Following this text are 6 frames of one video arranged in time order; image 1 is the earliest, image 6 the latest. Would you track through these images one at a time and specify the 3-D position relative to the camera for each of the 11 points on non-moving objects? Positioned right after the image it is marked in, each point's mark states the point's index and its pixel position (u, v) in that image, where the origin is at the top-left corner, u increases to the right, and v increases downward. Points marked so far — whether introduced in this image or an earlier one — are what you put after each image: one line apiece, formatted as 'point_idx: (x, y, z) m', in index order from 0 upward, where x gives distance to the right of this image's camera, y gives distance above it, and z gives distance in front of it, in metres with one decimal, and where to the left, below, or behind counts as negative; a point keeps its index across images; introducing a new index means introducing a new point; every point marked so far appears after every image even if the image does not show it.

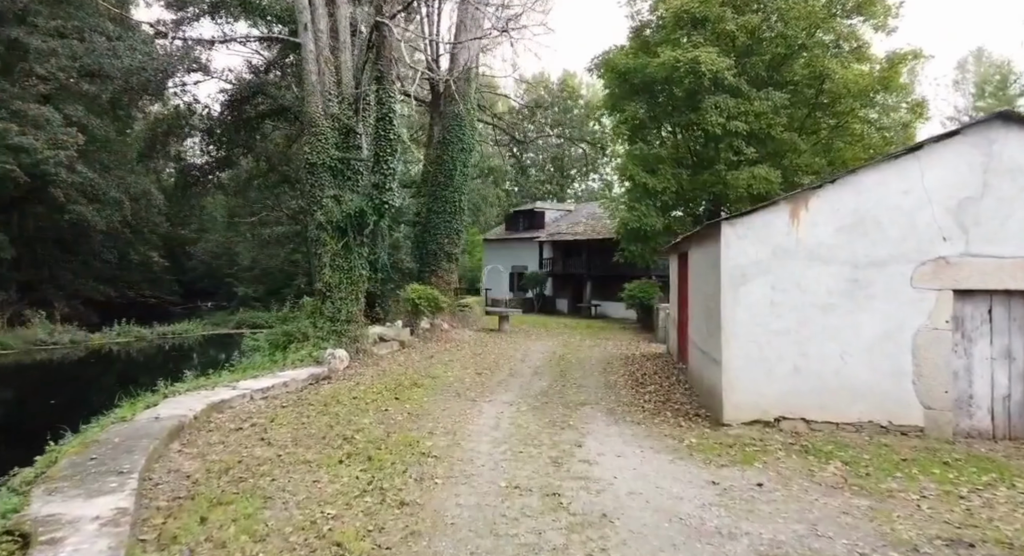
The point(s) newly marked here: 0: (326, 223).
0: (-3.8, +1.1, +11.0) m
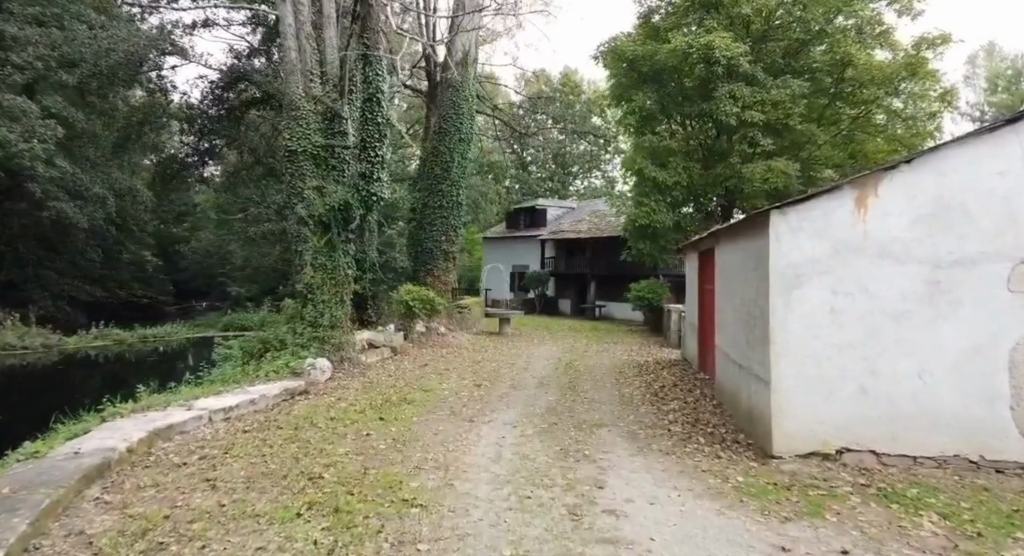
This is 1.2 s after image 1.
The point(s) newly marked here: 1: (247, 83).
0: (-3.8, +1.1, +9.9) m
1: (-8.0, +5.9, +16.1) m
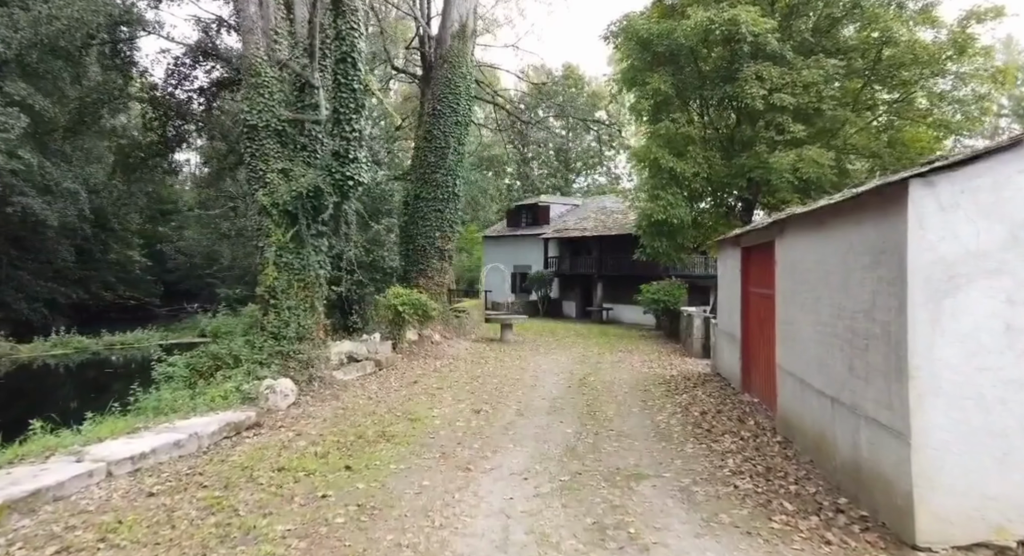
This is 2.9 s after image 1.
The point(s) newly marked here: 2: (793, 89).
0: (-3.7, +1.1, +8.2) m
1: (-7.9, +5.8, +14.4) m
2: (+8.3, +5.6, +15.9) m
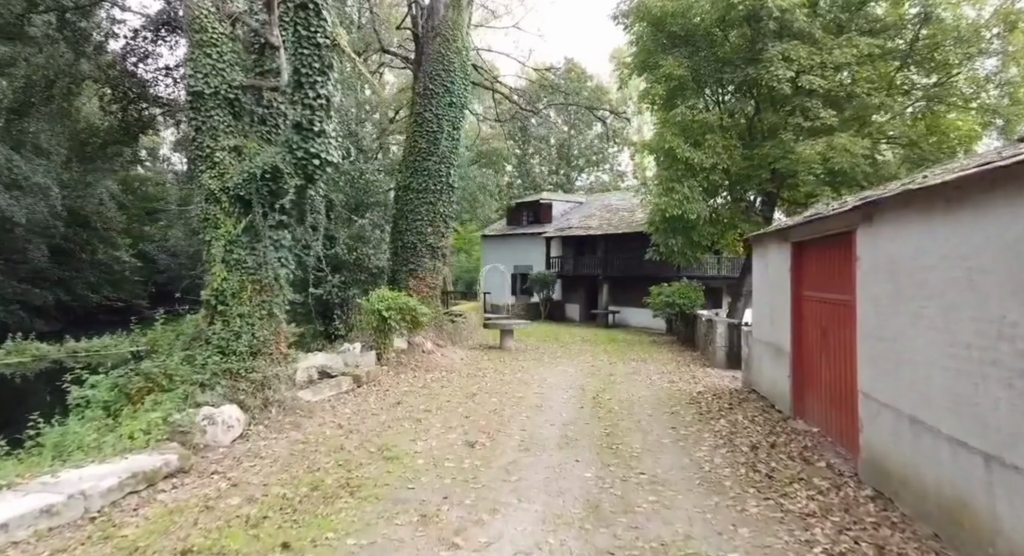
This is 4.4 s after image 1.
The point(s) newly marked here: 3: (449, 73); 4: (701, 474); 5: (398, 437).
0: (-3.6, +1.1, +6.7) m
1: (-7.9, +5.8, +12.9) m
2: (+8.4, +5.6, +14.4) m
3: (-1.4, +4.7, +12.4) m
4: (+1.9, -1.9, +5.3) m
5: (-1.4, -1.9, +6.5) m
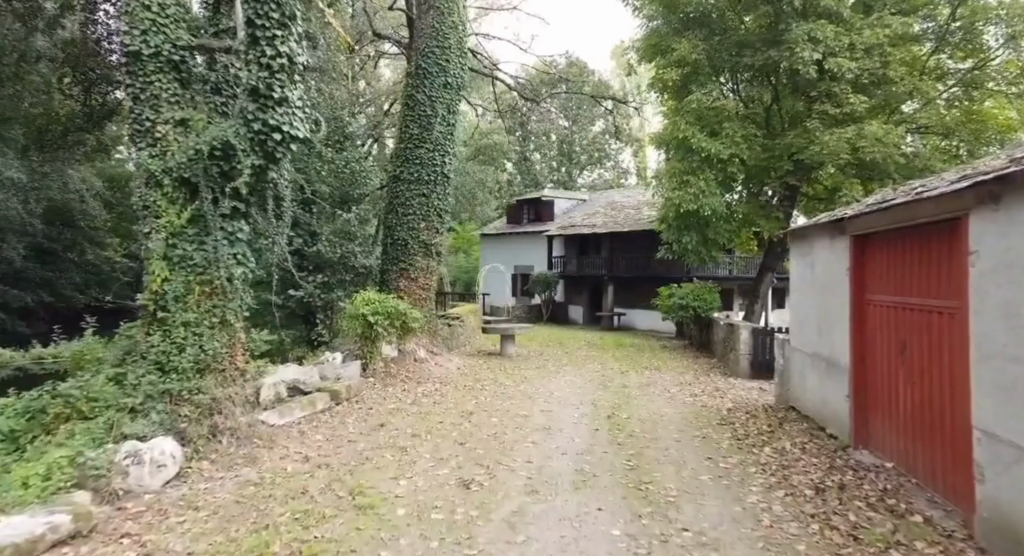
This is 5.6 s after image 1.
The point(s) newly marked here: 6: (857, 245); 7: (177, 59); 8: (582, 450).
0: (-3.6, +1.1, +5.5) m
1: (-7.8, +5.8, +11.7) m
2: (+8.4, +5.6, +13.2) m
3: (-1.4, +4.7, +11.2) m
4: (+1.9, -1.9, +4.1) m
5: (-1.3, -1.9, +5.3) m
6: (+3.8, +0.4, +5.9) m
7: (-3.6, +2.4, +5.8) m
8: (+0.8, -2.0, +6.2) m
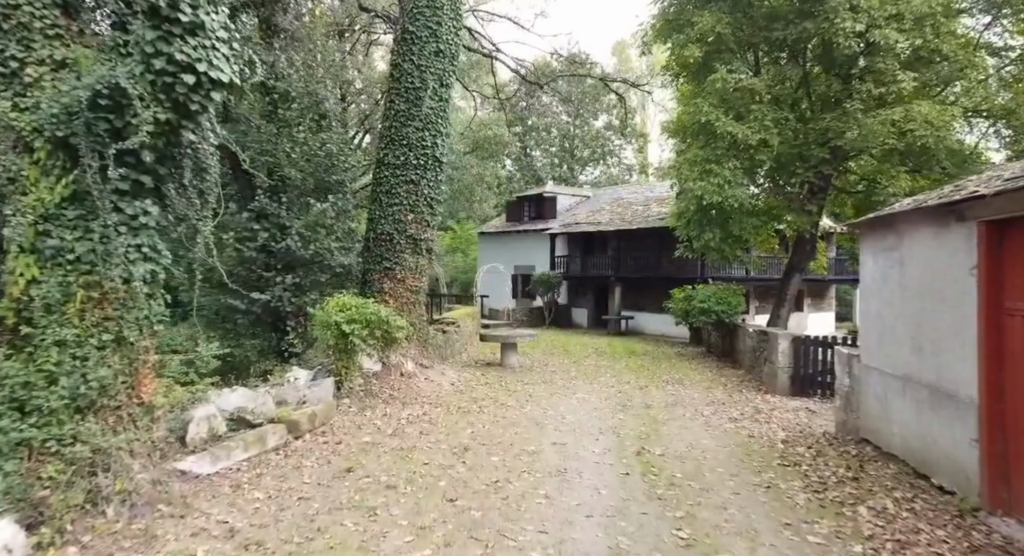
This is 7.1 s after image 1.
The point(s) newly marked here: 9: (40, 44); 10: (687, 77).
0: (-3.5, +1.1, +3.9) m
1: (-7.8, +5.8, +10.1) m
2: (+8.4, +5.6, +11.7) m
3: (-1.4, +4.7, +9.6) m
4: (+2.0, -1.9, +2.5) m
5: (-1.3, -1.9, +3.7) m
6: (+3.8, +0.4, +4.3) m
7: (-3.6, +2.4, +4.2) m
8: (+0.9, -2.0, +4.6) m
9: (-3.6, +1.8, +4.1) m
10: (+4.7, +5.5, +14.6) m
